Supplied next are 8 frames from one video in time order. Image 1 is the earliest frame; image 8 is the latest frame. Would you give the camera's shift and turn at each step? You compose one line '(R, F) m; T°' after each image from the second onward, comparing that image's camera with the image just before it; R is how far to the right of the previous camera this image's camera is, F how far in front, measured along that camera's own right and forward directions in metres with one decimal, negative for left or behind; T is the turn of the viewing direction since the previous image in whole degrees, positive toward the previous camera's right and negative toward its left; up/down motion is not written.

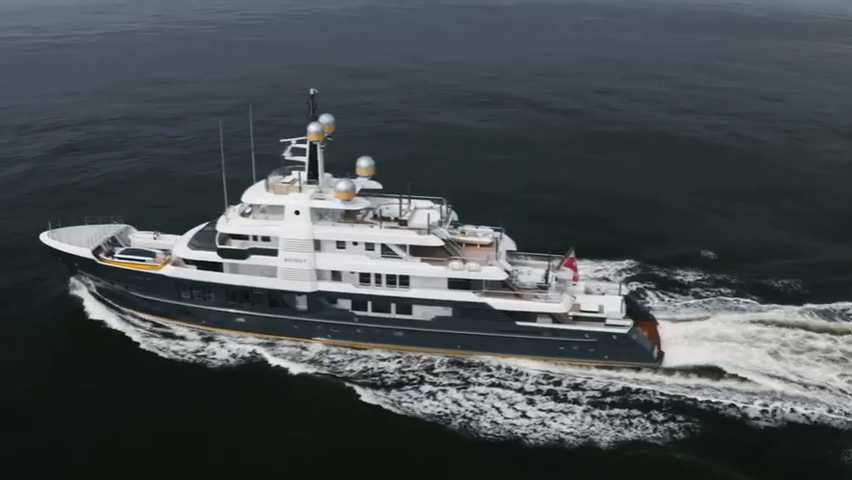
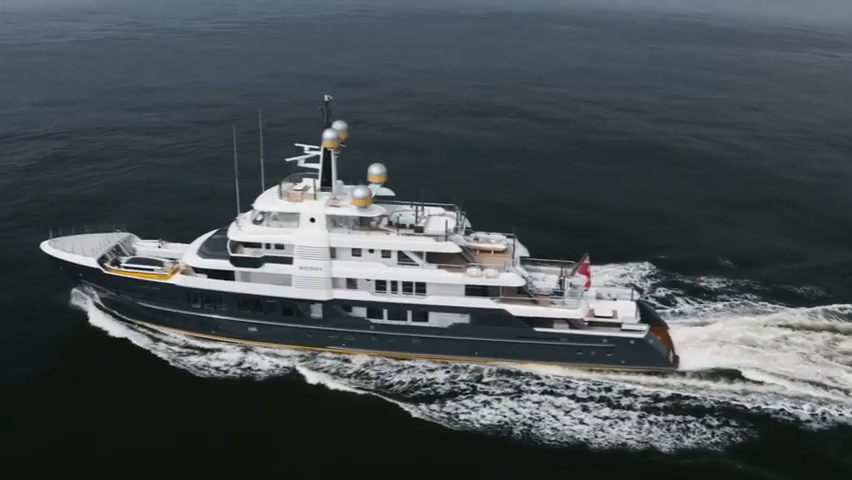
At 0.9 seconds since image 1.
(-2.3, +0.2) m; +2°
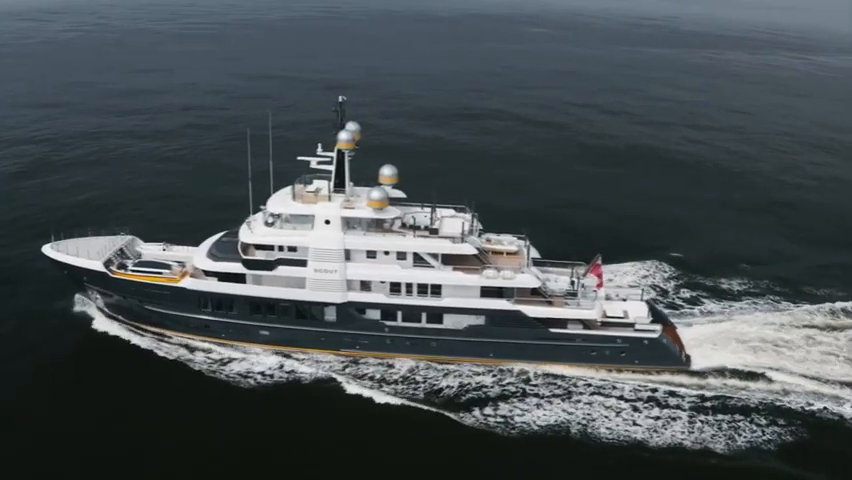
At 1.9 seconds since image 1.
(-2.2, +0.2) m; +2°
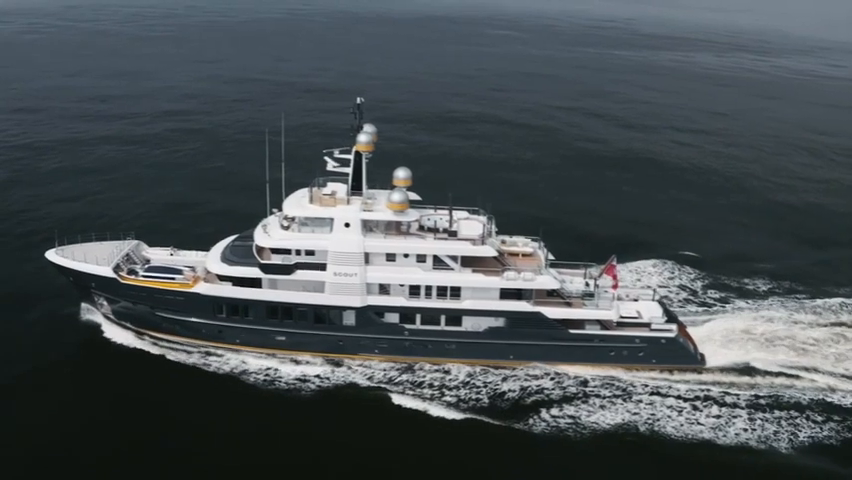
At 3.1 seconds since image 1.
(-2.7, +0.2) m; +3°
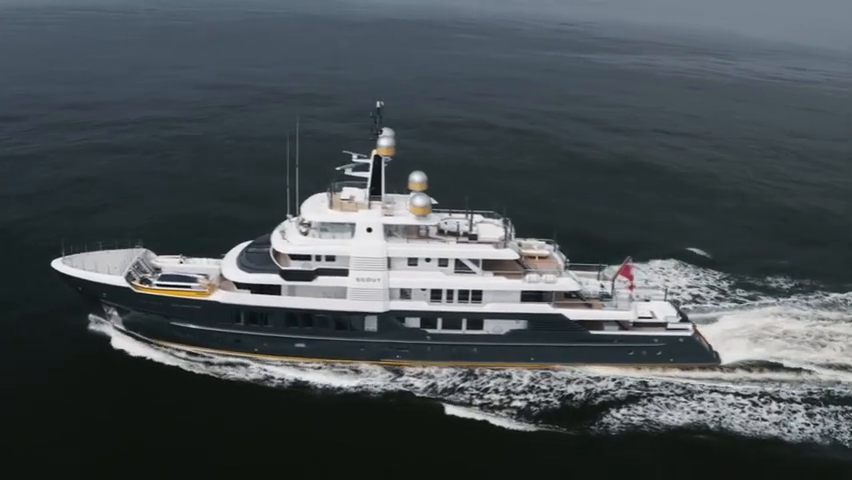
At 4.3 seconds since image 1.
(-3.0, +0.2) m; +3°
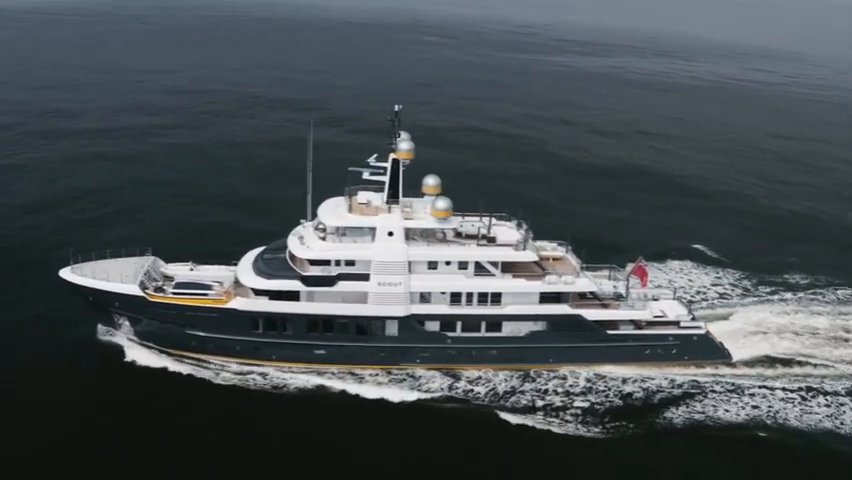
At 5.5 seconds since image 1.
(-2.8, +0.1) m; +3°
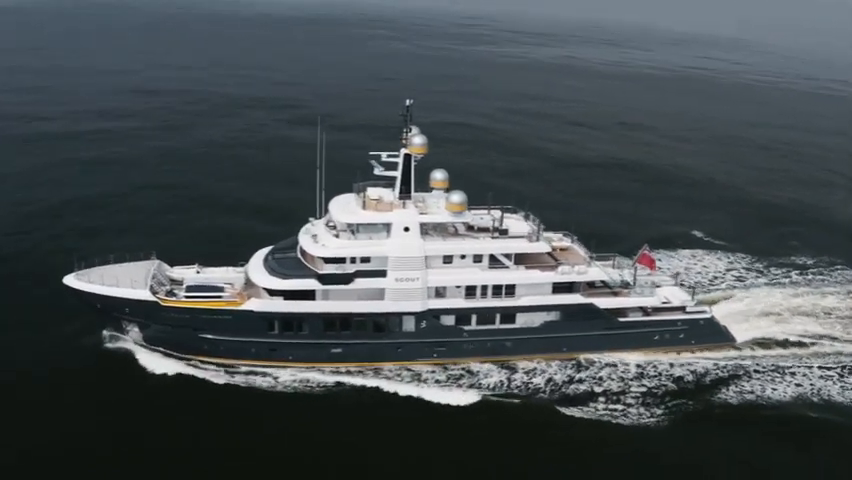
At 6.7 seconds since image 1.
(-2.9, +0.1) m; +4°
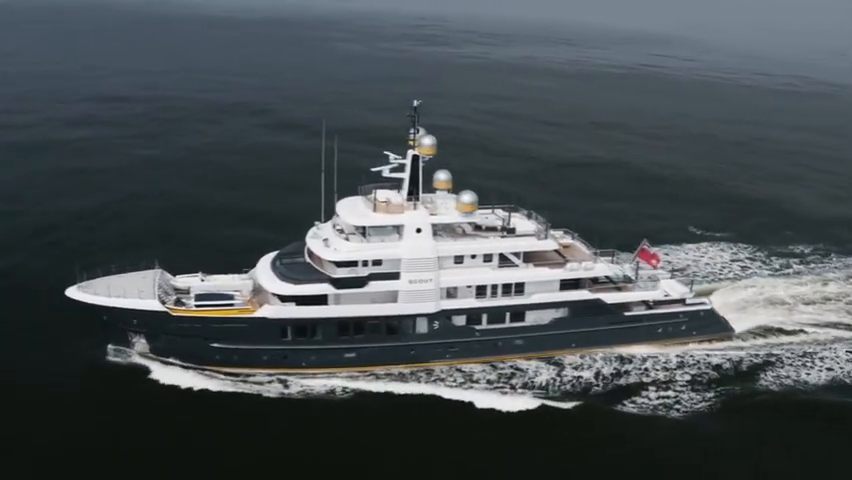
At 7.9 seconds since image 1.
(-2.8, +0.1) m; +4°
